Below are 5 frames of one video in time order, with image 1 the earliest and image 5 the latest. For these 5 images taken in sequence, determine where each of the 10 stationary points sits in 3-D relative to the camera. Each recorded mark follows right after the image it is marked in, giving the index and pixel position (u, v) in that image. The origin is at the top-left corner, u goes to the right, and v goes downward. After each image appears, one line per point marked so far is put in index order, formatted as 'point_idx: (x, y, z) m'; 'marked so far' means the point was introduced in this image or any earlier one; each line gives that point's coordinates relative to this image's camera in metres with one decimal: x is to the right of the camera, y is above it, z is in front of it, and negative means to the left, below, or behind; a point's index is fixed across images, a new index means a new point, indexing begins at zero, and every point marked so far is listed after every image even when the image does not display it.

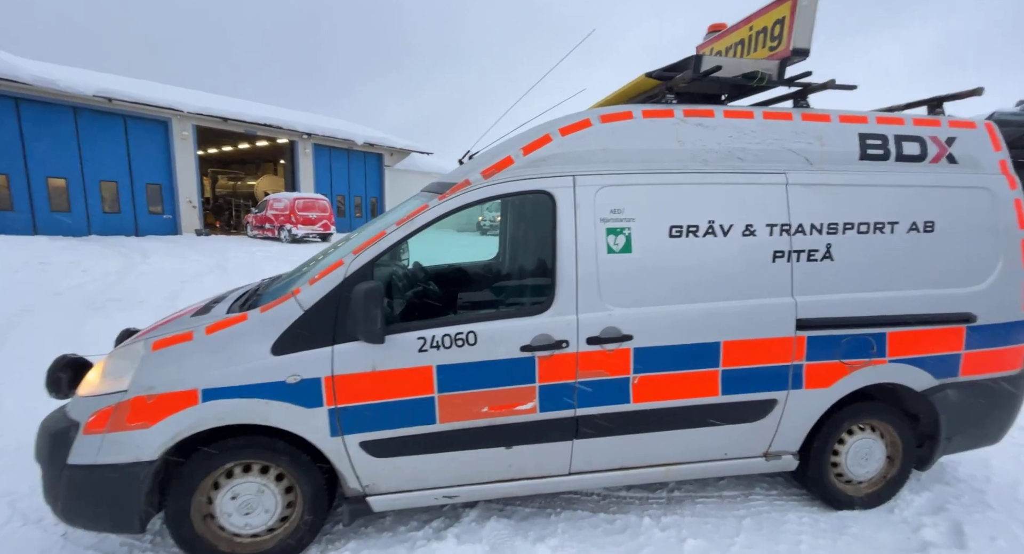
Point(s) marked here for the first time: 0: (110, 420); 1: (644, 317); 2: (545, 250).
0: (-1.7, -0.6, +2.0) m
1: (+0.6, -0.2, +2.3) m
2: (-0.1, +0.1, +2.3) m
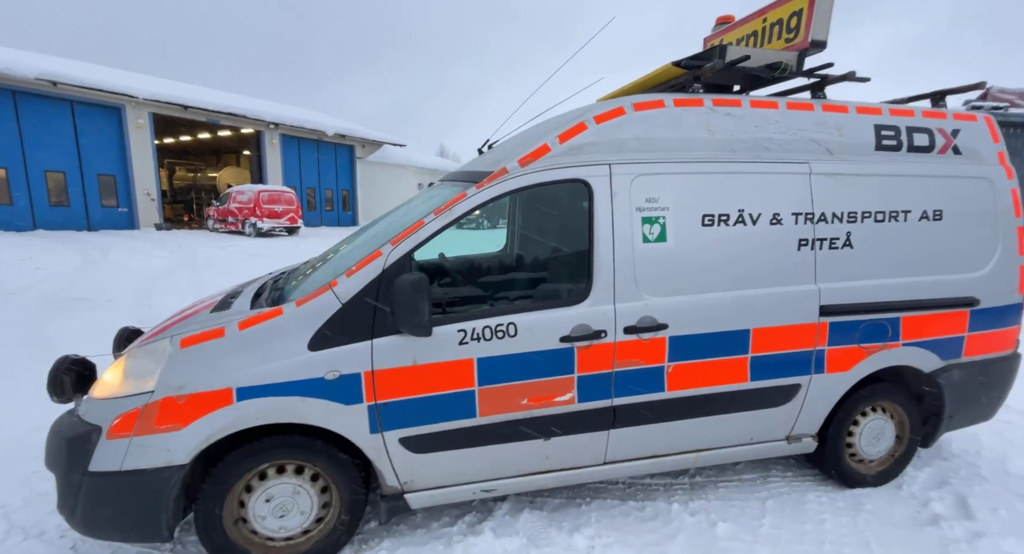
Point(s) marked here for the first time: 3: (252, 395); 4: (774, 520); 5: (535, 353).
0: (-1.5, -0.6, +1.9) m
1: (+0.8, -0.1, +2.4) m
2: (+0.1, +0.2, +2.3) m
3: (-1.1, -0.5, +2.0) m
4: (+1.4, -1.3, +2.6) m
5: (+0.1, -0.3, +2.2) m
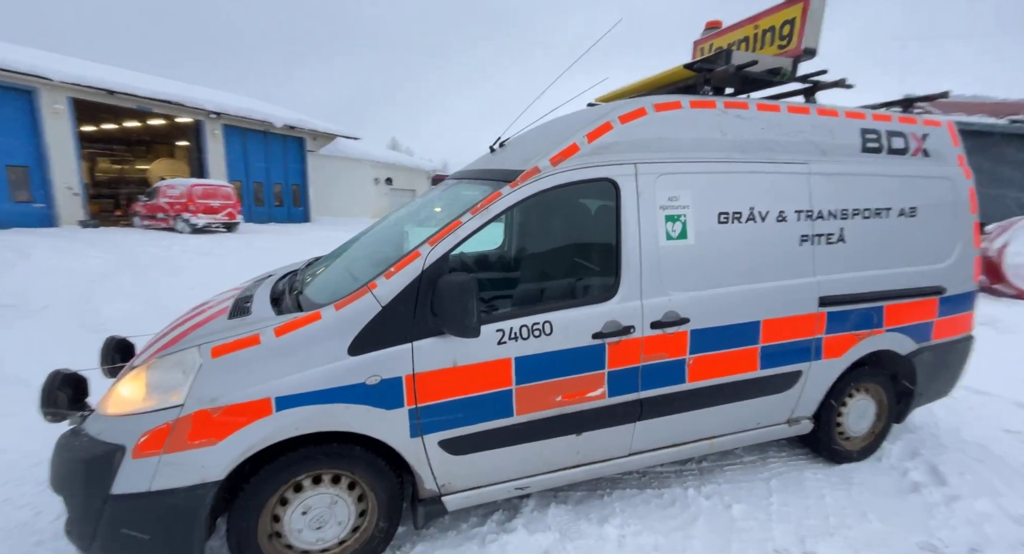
0: (-1.3, -0.6, +1.8) m
1: (+1.0, -0.1, +2.5) m
2: (+0.2, +0.2, +2.3) m
3: (-0.9, -0.5, +1.9) m
4: (+1.6, -1.3, +2.7) m
5: (+0.3, -0.3, +2.2) m
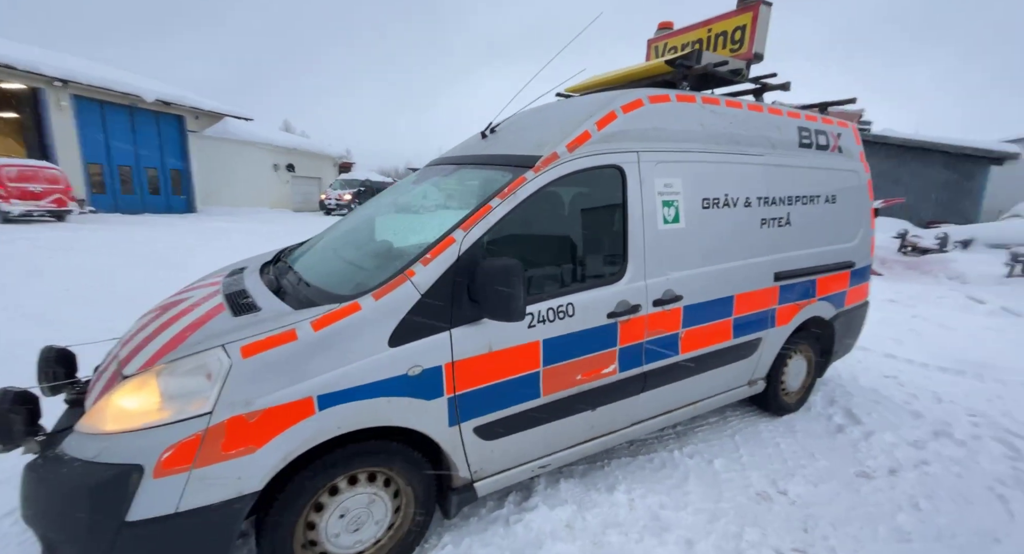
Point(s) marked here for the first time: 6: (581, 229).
0: (-1.0, -0.6, +1.6) m
1: (+1.0, 0.0, +2.7) m
2: (+0.3, +0.3, +2.4) m
3: (-0.7, -0.5, +1.8) m
4: (+1.5, -1.1, +3.1) m
5: (+0.4, -0.3, +2.3) m
6: (+0.3, +0.2, +2.4) m
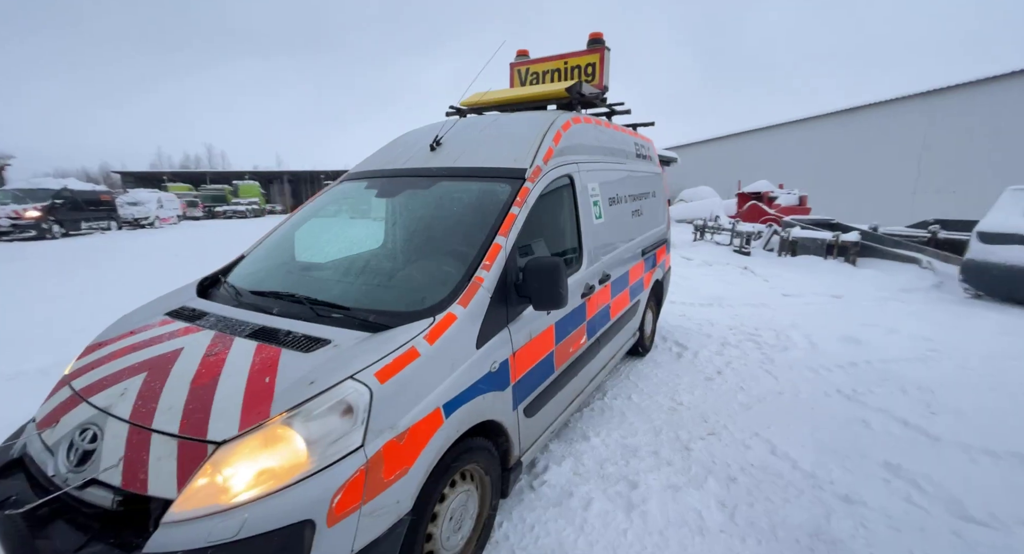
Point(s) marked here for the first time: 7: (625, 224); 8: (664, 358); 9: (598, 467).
0: (-0.5, -0.7, +1.5) m
1: (+0.7, +0.1, +3.5) m
2: (+0.2, +0.3, +2.8) m
3: (-0.2, -0.5, +1.9) m
4: (+1.1, -0.9, +4.1) m
5: (+0.4, -0.2, +2.8) m
6: (+0.3, +0.3, +2.9) m
7: (+0.9, +0.4, +3.9) m
8: (+1.5, -0.8, +4.7) m
9: (+0.5, -1.2, +2.9) m
